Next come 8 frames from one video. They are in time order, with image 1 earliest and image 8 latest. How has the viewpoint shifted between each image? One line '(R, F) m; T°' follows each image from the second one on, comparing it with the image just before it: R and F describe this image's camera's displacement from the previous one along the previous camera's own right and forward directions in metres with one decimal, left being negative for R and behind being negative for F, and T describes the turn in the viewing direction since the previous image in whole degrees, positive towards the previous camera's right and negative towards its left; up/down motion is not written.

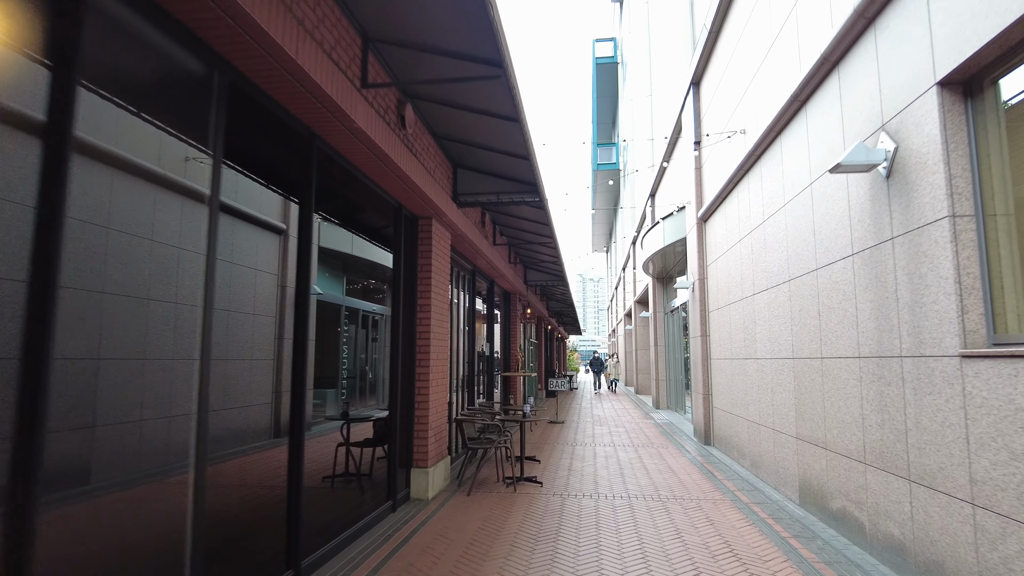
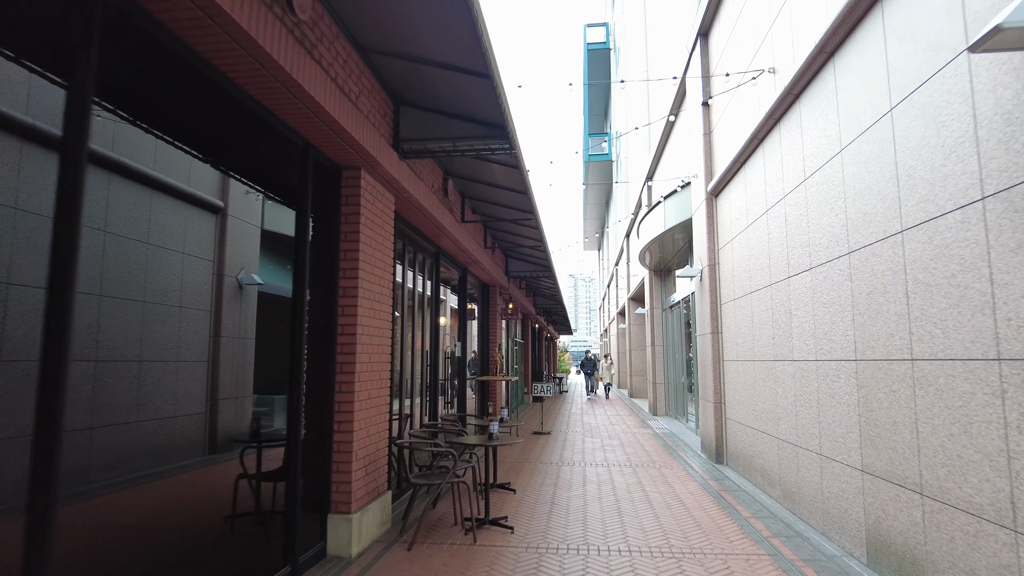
(+0.2, +1.5) m; +1°
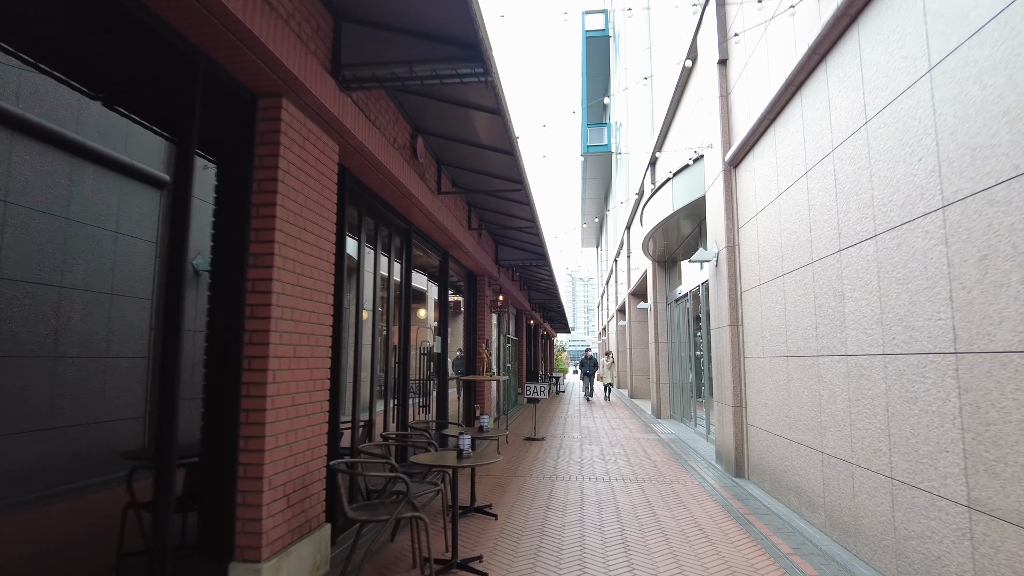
(+0.1, +1.1) m; 0°
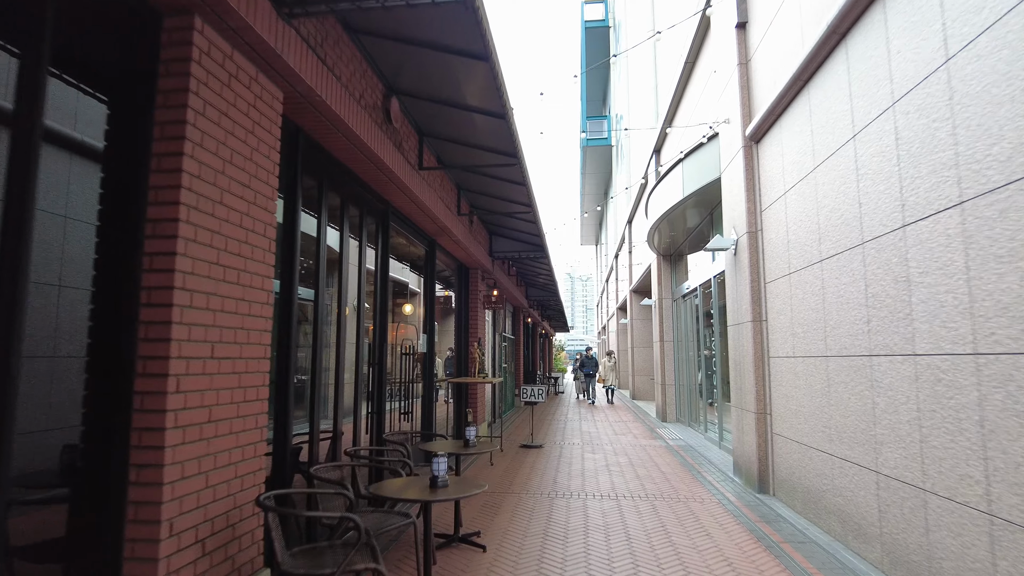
(+0.1, +0.8) m; 0°
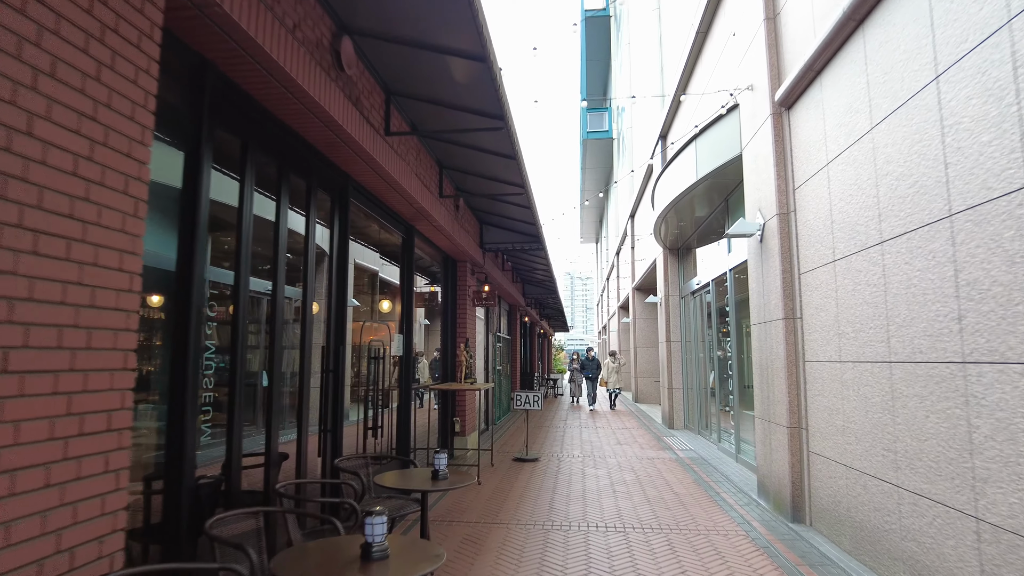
(+0.1, +0.9) m; 0°
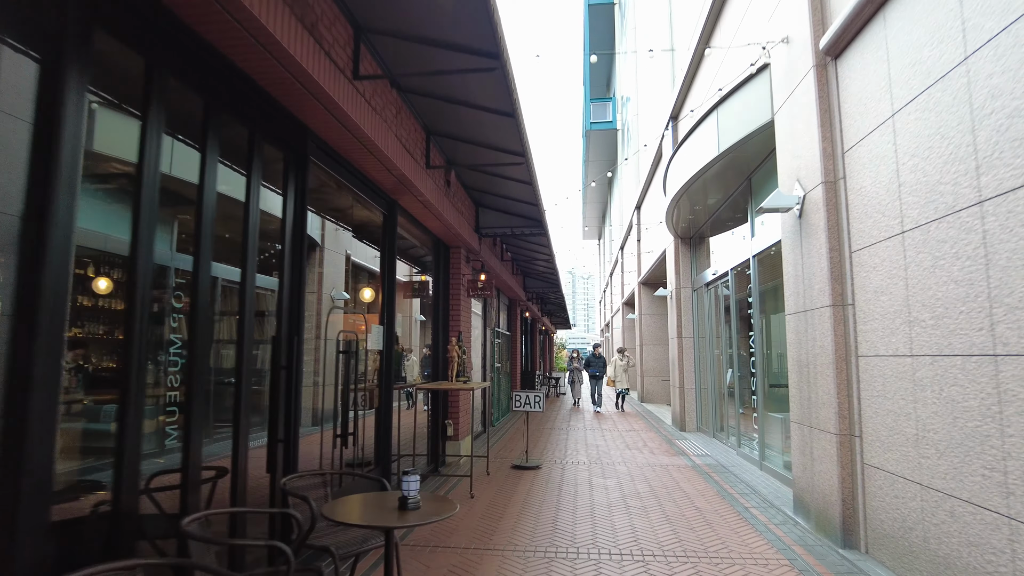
(0.0, +0.8) m; 0°
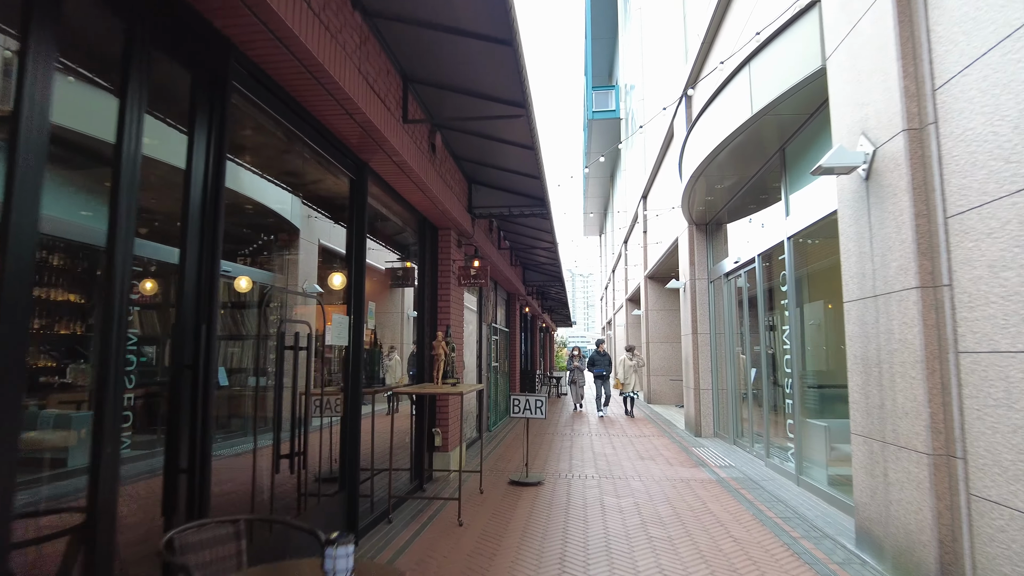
(0.0, +1.0) m; 0°
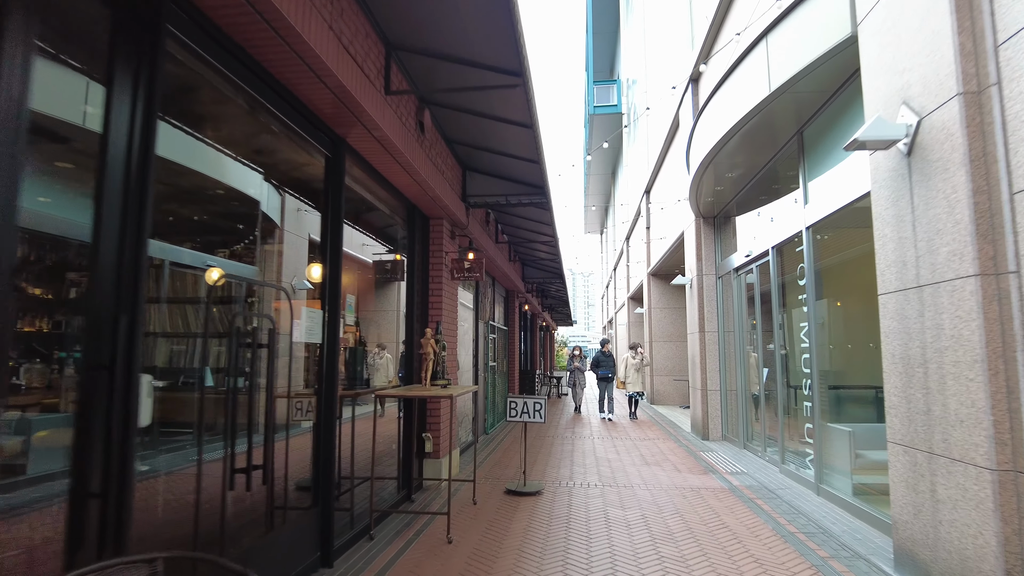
(0.0, +0.5) m; 0°
